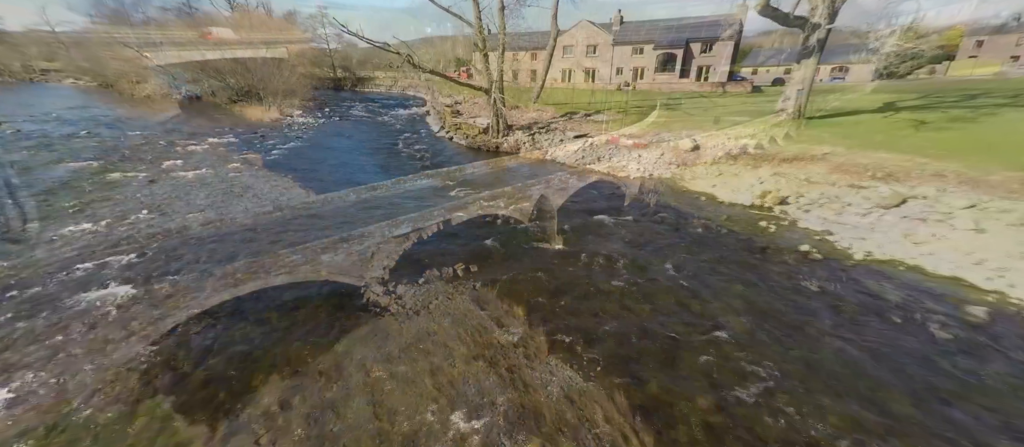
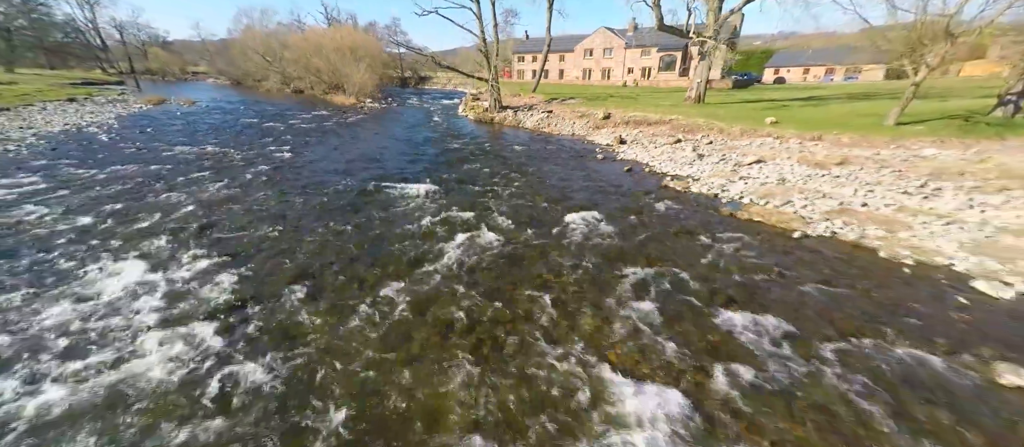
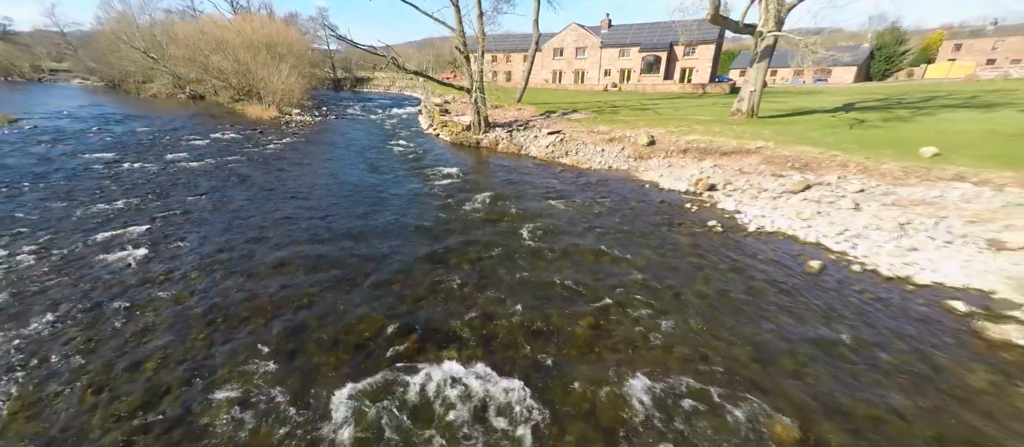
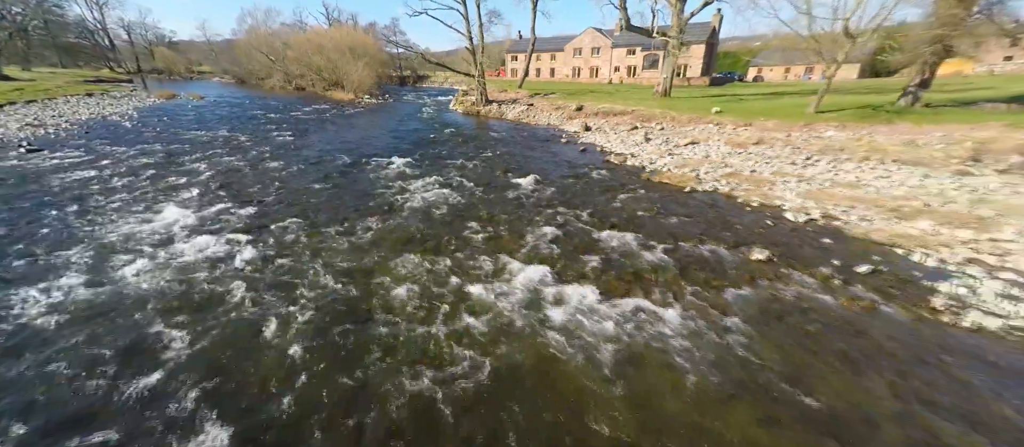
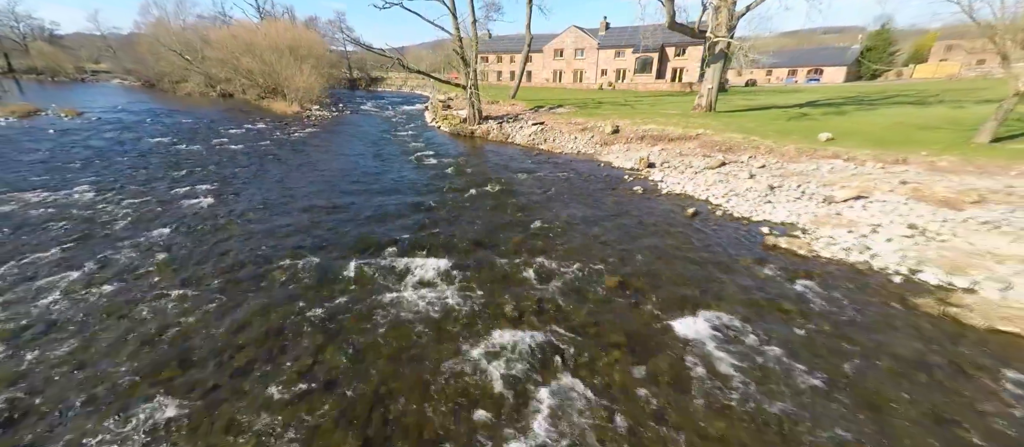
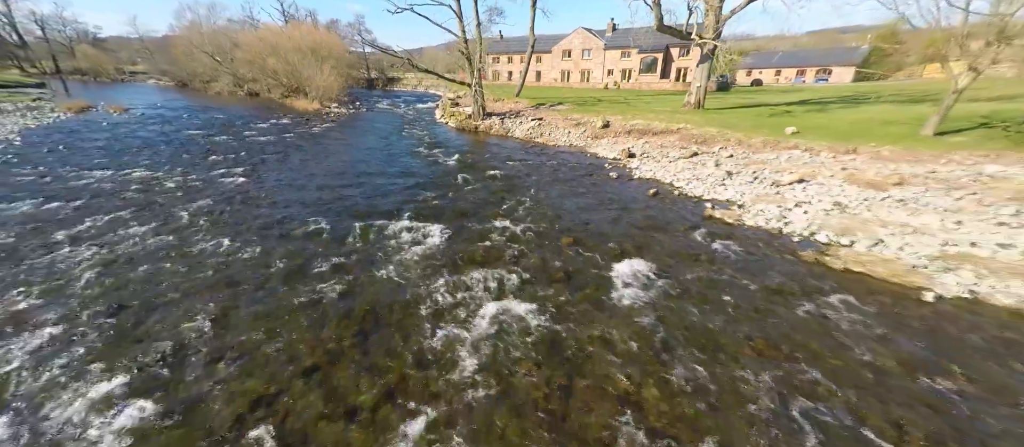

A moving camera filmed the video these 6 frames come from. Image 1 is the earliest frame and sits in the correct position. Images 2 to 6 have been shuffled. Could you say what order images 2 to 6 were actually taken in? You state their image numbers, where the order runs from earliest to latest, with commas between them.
3, 5, 6, 2, 4
